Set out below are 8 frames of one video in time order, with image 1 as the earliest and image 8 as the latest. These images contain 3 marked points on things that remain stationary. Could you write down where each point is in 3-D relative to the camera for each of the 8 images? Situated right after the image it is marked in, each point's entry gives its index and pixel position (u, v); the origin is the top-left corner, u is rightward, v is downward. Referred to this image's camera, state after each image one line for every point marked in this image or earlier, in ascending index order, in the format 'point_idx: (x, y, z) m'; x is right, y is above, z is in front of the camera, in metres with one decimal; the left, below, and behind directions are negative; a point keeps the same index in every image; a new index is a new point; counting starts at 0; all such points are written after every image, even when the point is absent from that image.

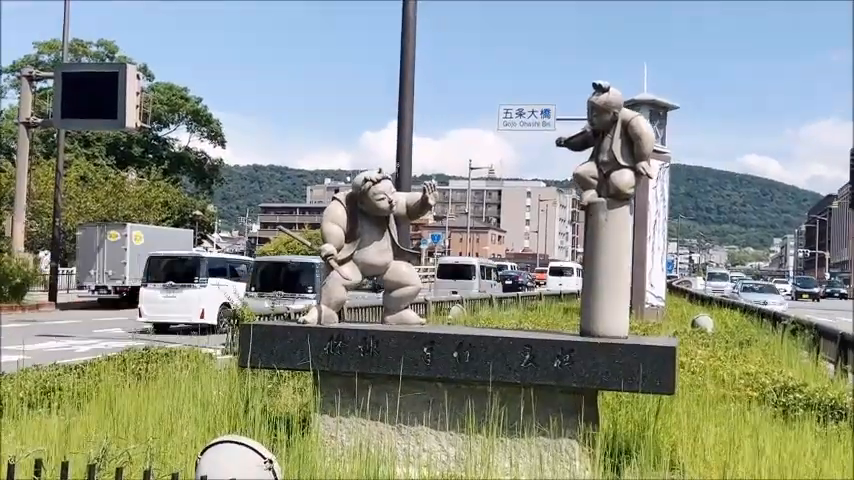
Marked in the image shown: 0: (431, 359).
0: (0.0, -0.7, +5.3) m
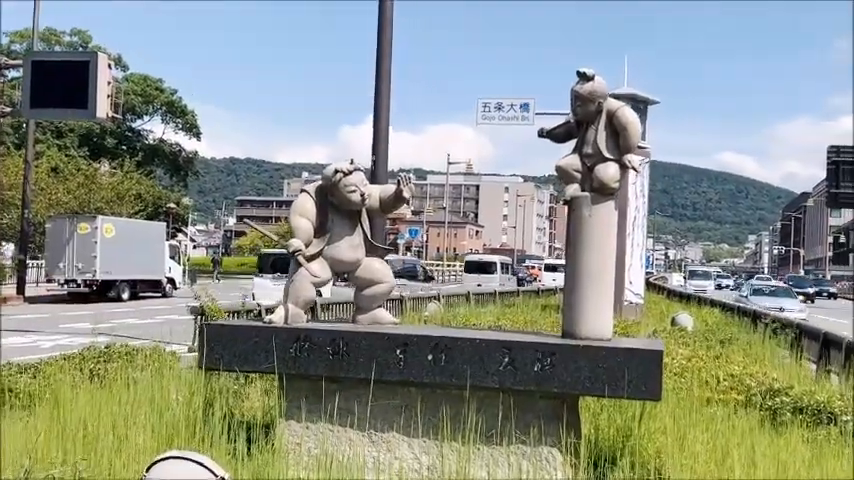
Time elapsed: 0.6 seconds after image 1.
0: (-0.1, -0.7, +5.0) m
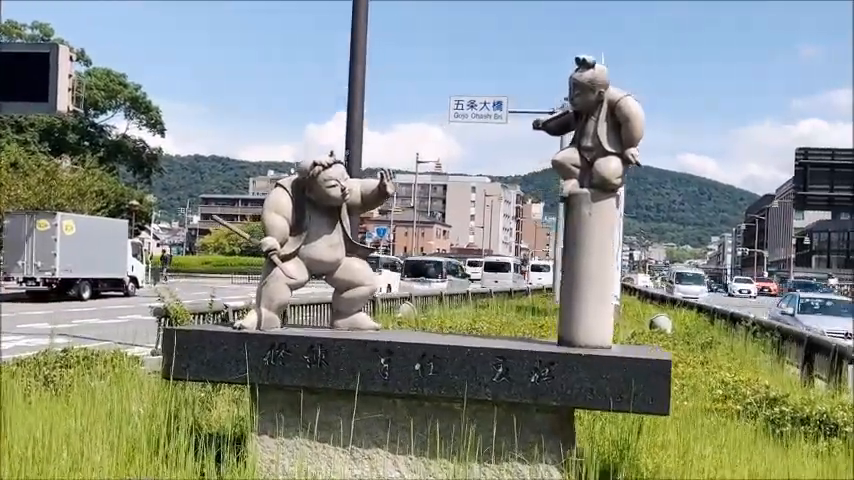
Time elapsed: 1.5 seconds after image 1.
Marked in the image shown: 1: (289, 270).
0: (-0.2, -0.7, +4.6) m
1: (-0.8, -0.2, +5.2) m
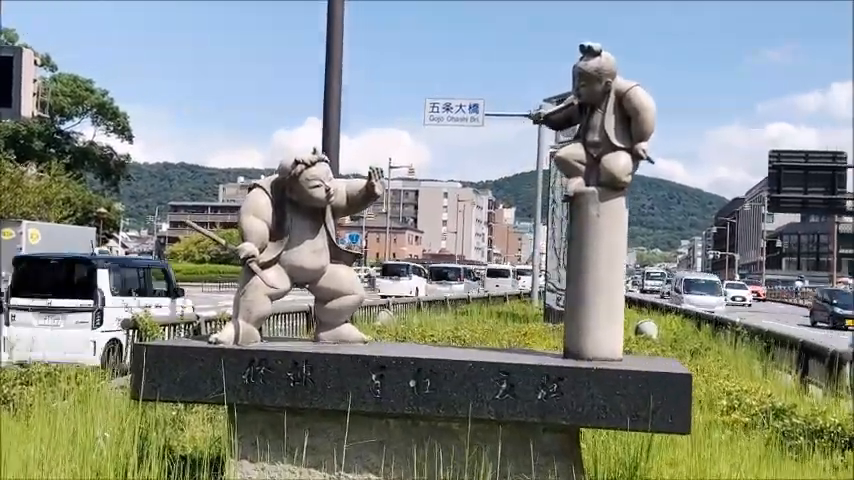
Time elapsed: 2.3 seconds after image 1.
0: (-0.2, -0.7, +4.2) m
1: (-0.8, -0.2, +4.8) m
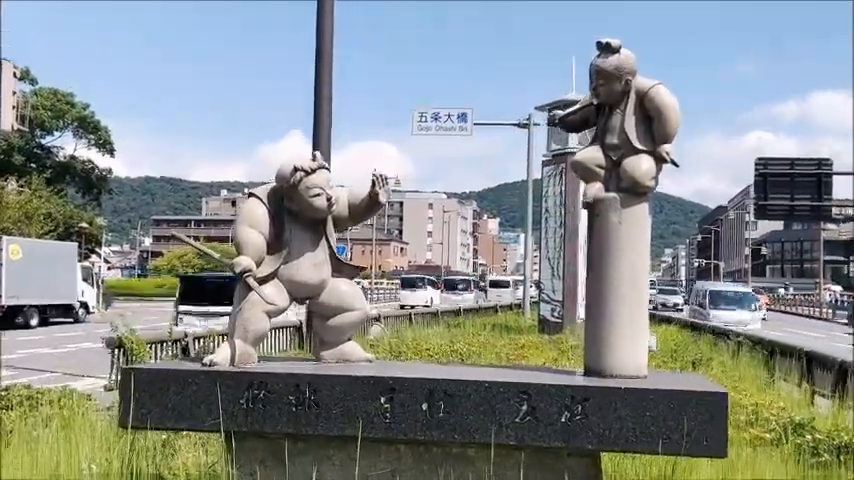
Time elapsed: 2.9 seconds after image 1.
0: (-0.2, -0.8, +3.9) m
1: (-0.8, -0.3, +4.5) m
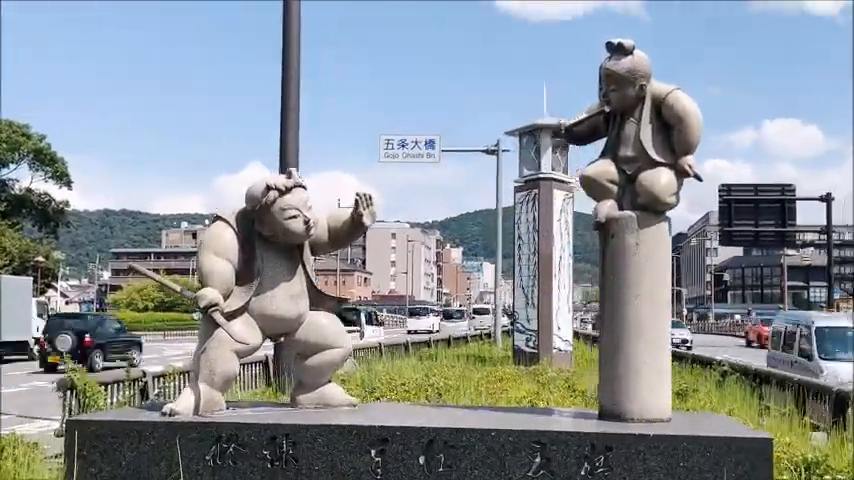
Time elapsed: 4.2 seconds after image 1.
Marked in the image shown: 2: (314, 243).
0: (-0.2, -0.9, +3.3) m
1: (-0.8, -0.4, +3.9) m
2: (-0.5, 0.0, +4.2) m
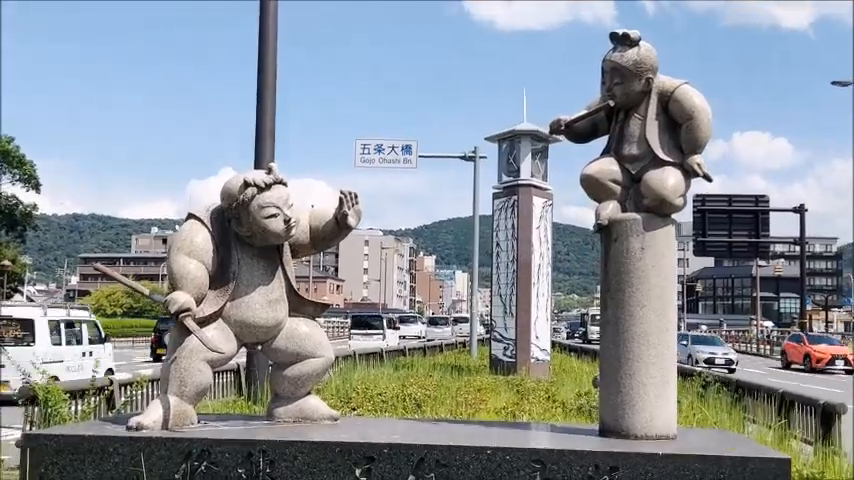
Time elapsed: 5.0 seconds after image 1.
0: (-0.2, -0.9, +3.1) m
1: (-0.9, -0.4, +3.6) m
2: (-0.6, 0.0, +3.9) m
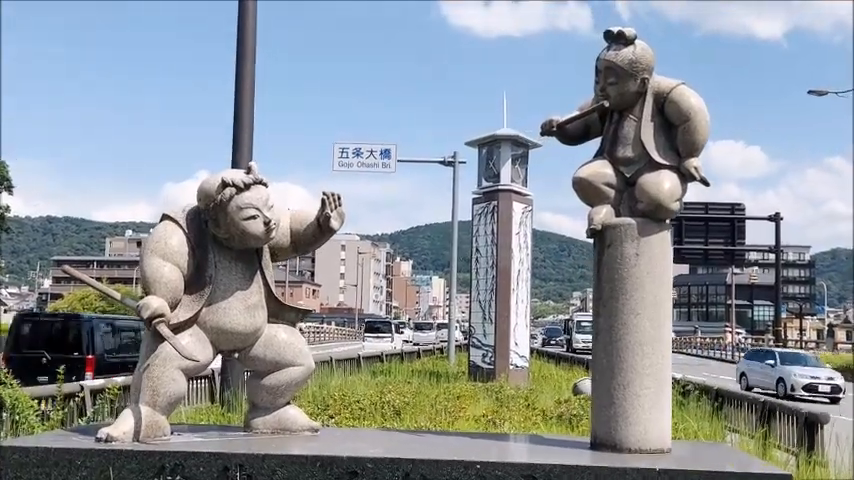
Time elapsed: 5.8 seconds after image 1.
0: (-0.2, -0.9, +2.9) m
1: (-0.9, -0.4, +3.4) m
2: (-0.6, 0.0, +3.7) m
